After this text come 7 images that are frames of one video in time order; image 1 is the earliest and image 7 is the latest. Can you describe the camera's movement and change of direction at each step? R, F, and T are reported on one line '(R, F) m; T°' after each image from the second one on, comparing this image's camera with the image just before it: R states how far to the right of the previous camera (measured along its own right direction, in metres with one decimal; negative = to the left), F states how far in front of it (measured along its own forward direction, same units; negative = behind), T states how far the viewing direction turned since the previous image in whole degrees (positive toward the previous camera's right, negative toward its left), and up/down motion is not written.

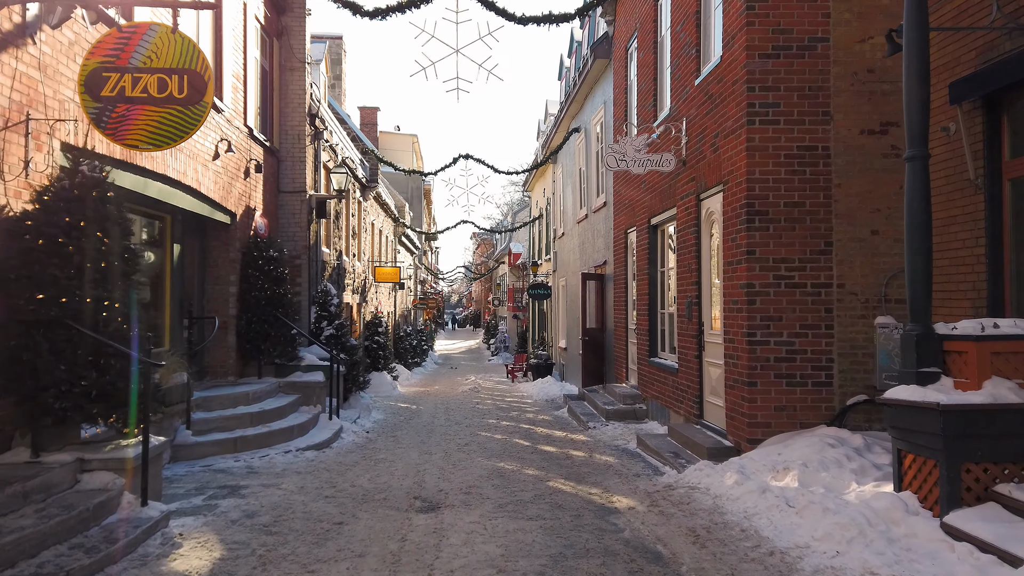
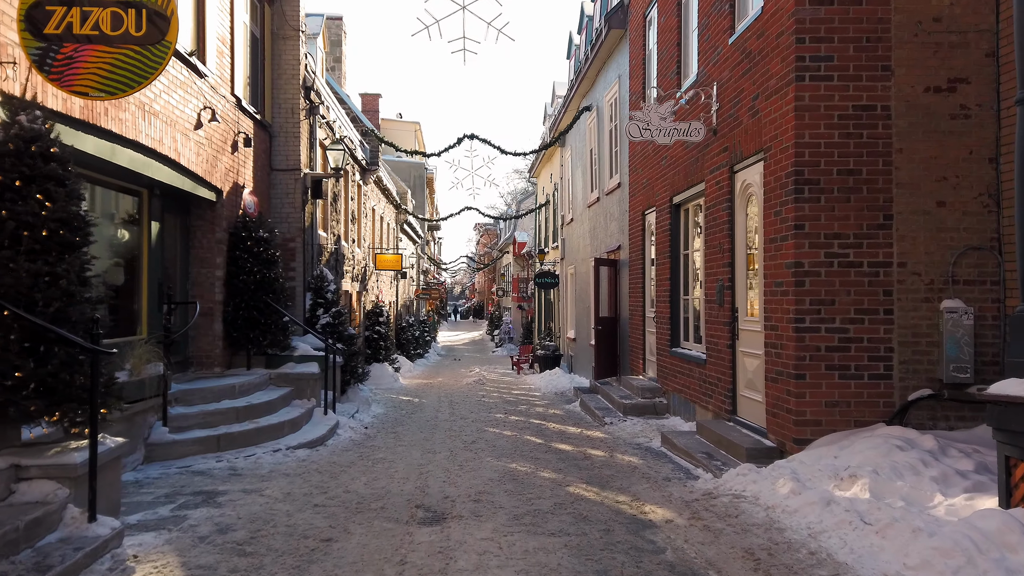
(-0.1, +0.7) m; 0°
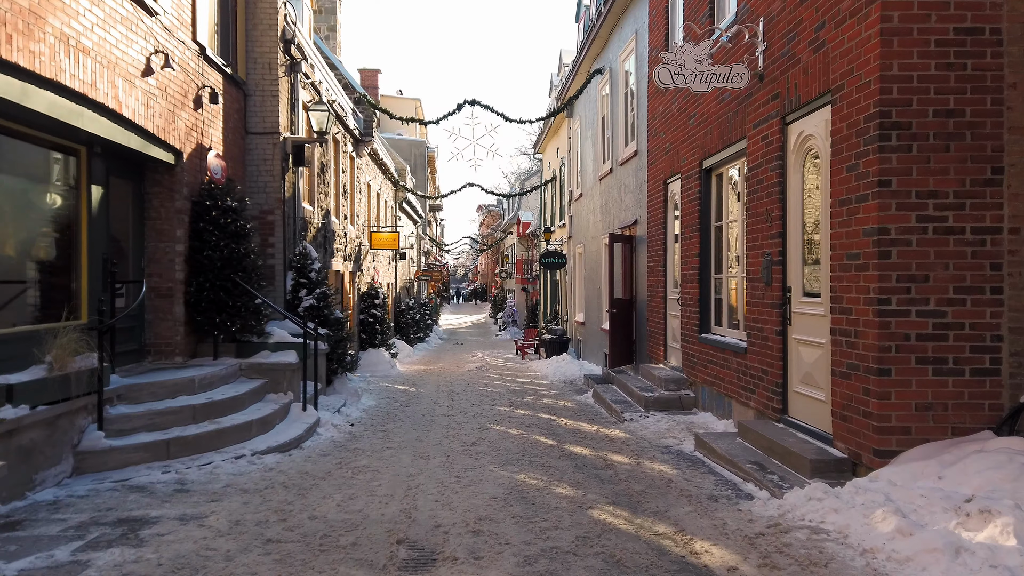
(0.0, +1.1) m; 0°
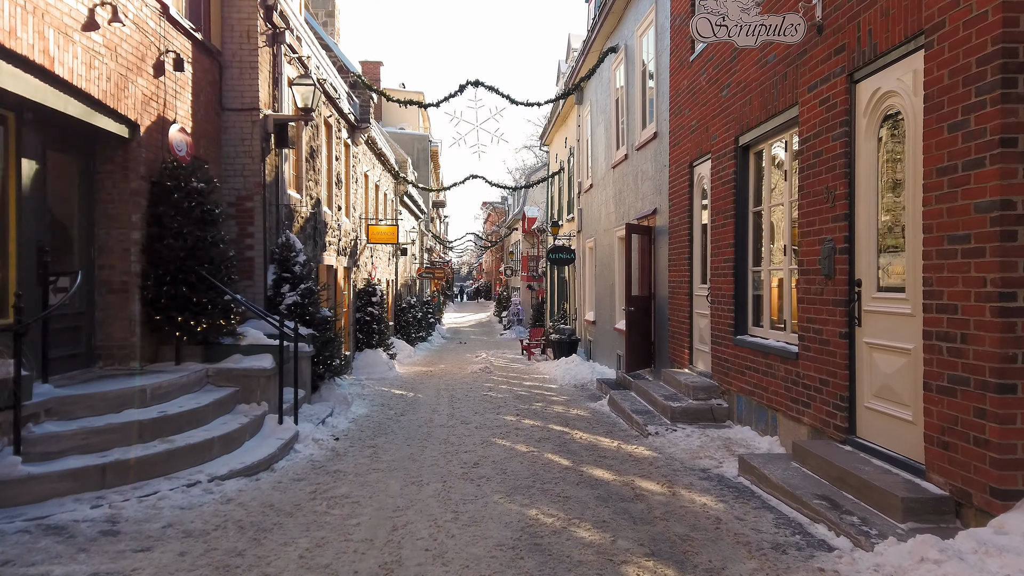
(0.0, +1.0) m; 0°
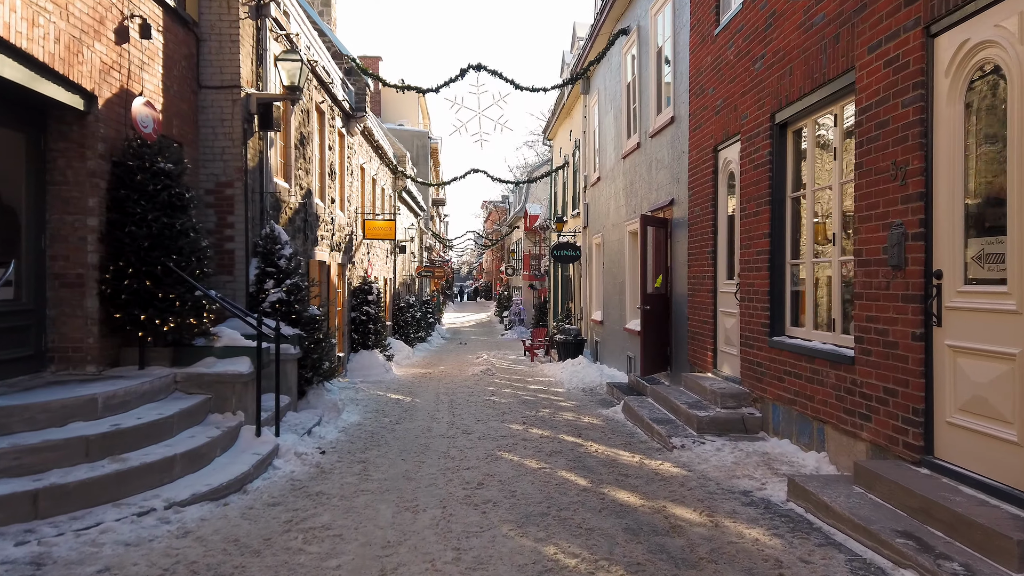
(-0.1, +0.7) m; 0°
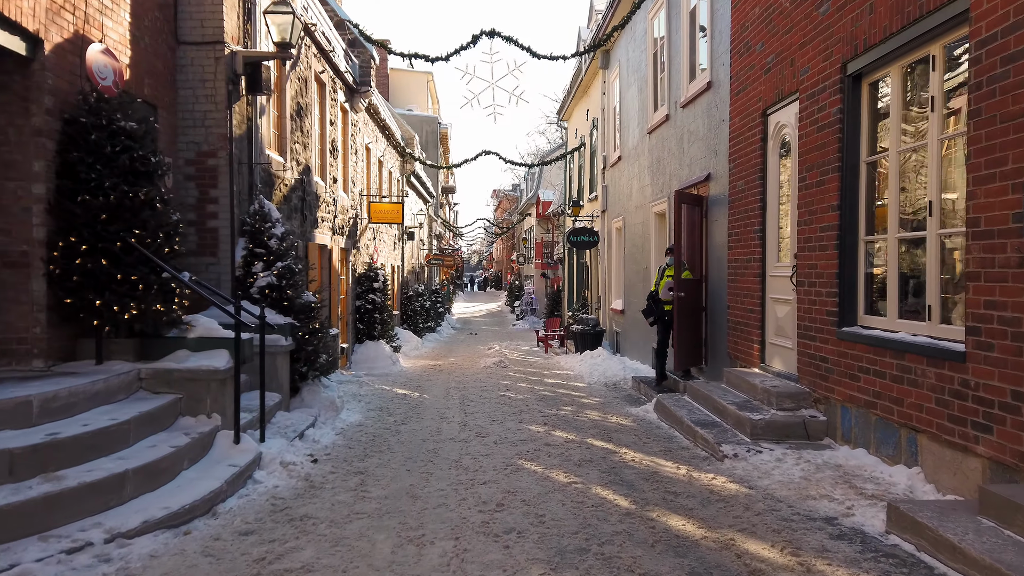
(-0.1, +0.9) m; -1°
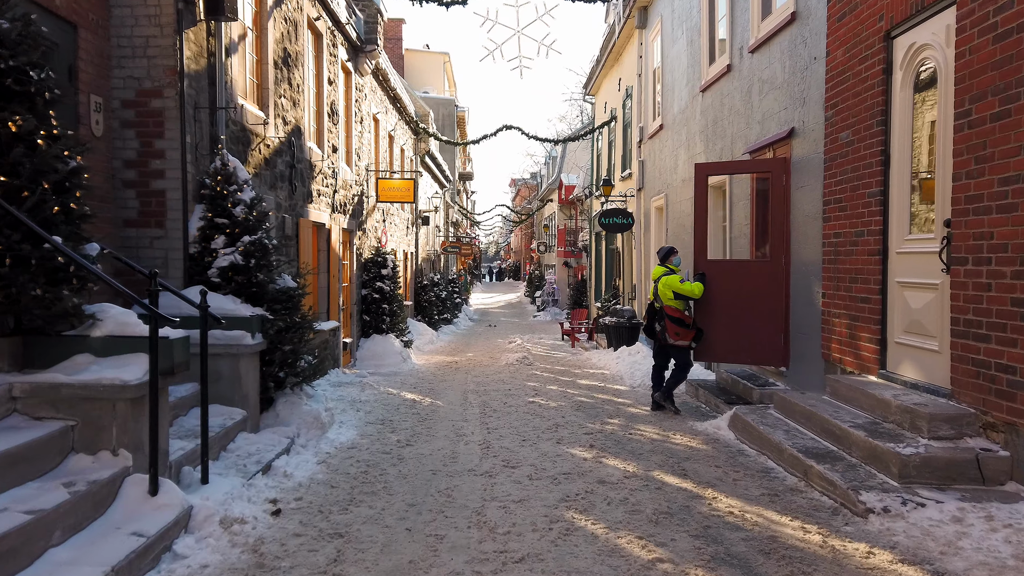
(-0.1, +1.6) m; -1°
